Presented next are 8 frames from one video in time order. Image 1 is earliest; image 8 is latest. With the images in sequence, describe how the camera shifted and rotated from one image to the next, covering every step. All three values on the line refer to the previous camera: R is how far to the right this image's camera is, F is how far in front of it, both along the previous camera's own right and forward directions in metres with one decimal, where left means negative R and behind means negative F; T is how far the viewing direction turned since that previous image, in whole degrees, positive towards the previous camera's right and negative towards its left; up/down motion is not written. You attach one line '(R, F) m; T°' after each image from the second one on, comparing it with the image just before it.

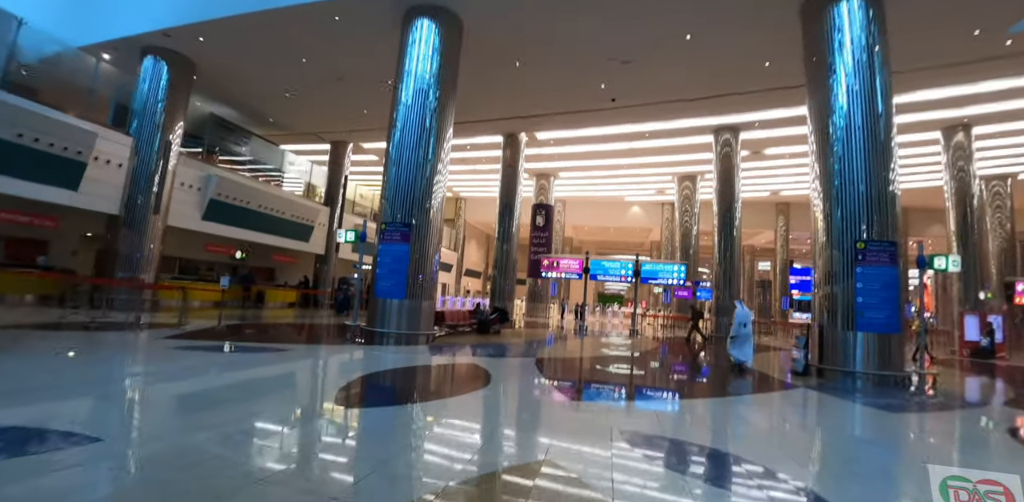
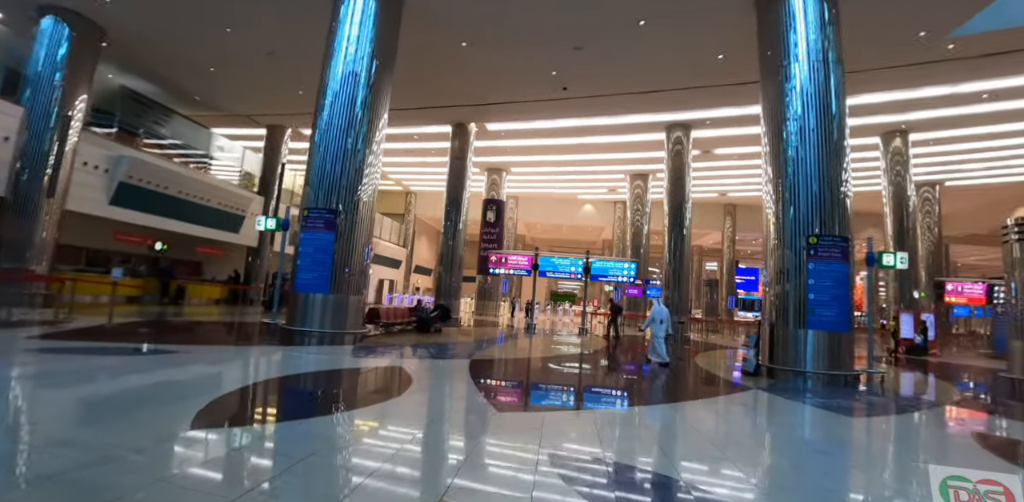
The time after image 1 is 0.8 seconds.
(+0.3, +0.7) m; +5°
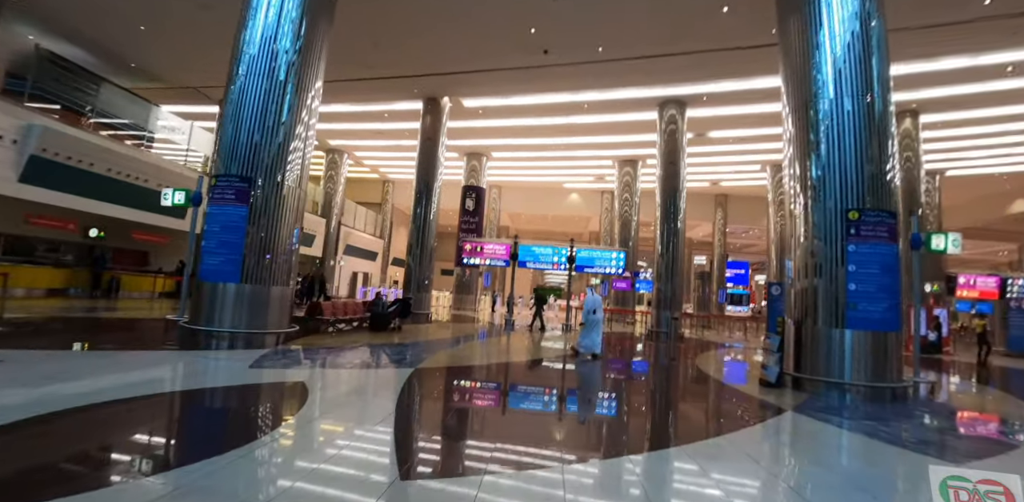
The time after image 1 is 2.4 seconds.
(+0.3, +1.6) m; +2°
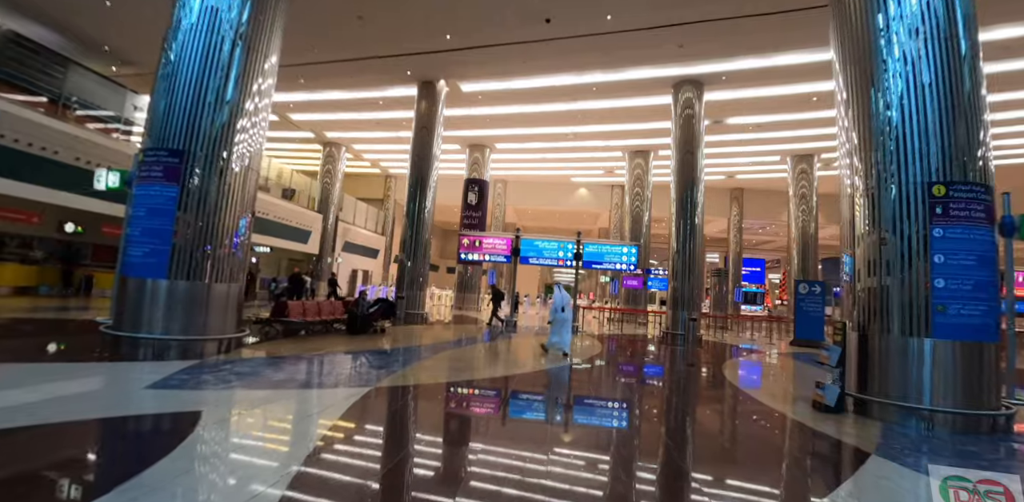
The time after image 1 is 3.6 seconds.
(+0.2, +1.2) m; -1°
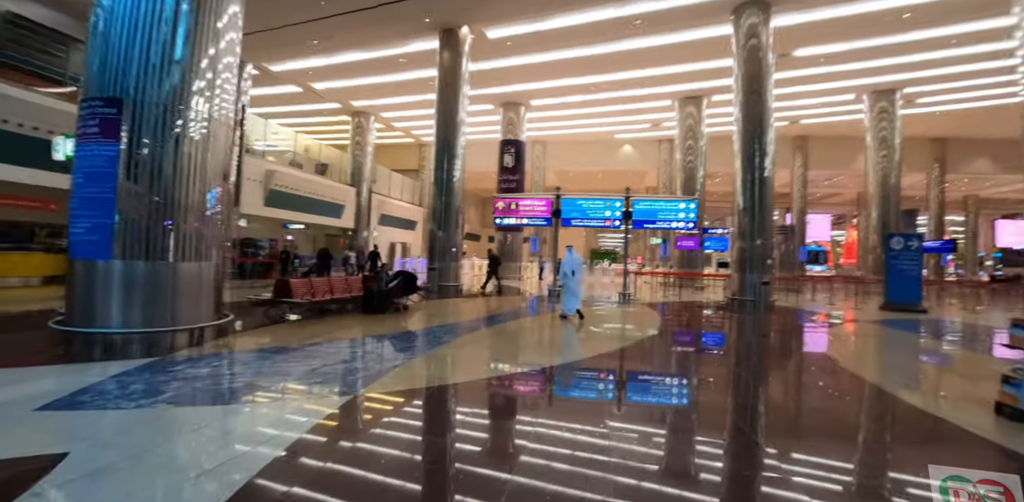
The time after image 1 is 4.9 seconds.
(+0.1, +1.3) m; -6°
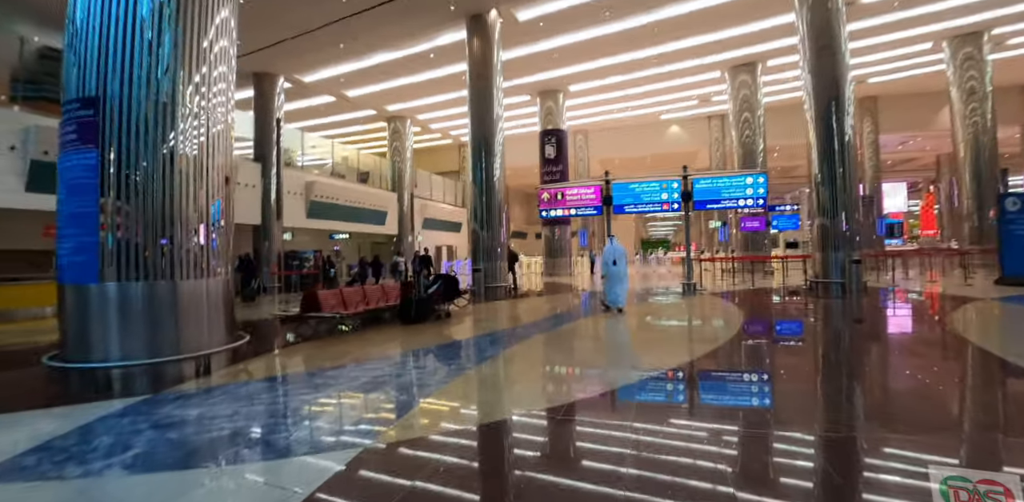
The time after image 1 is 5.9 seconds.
(0.0, +0.9) m; -6°
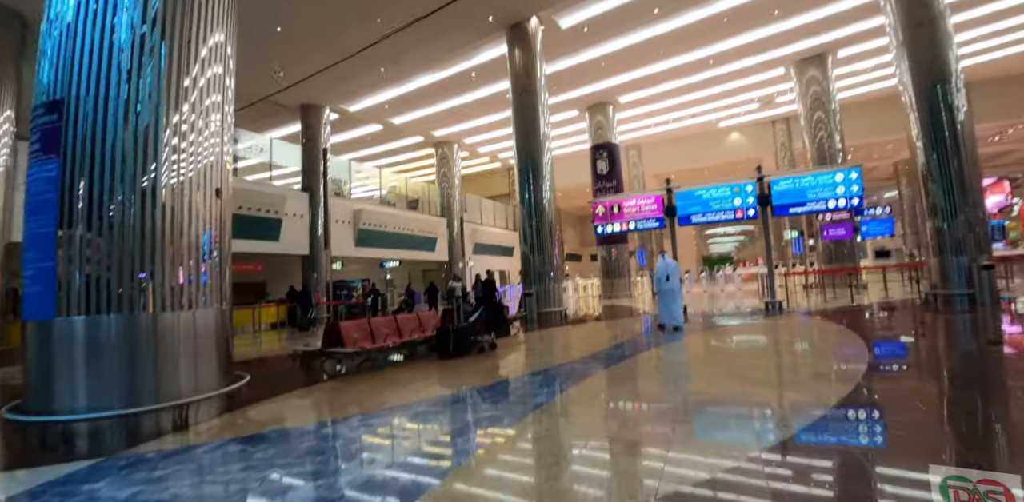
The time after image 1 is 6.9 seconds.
(0.0, +0.9) m; -7°
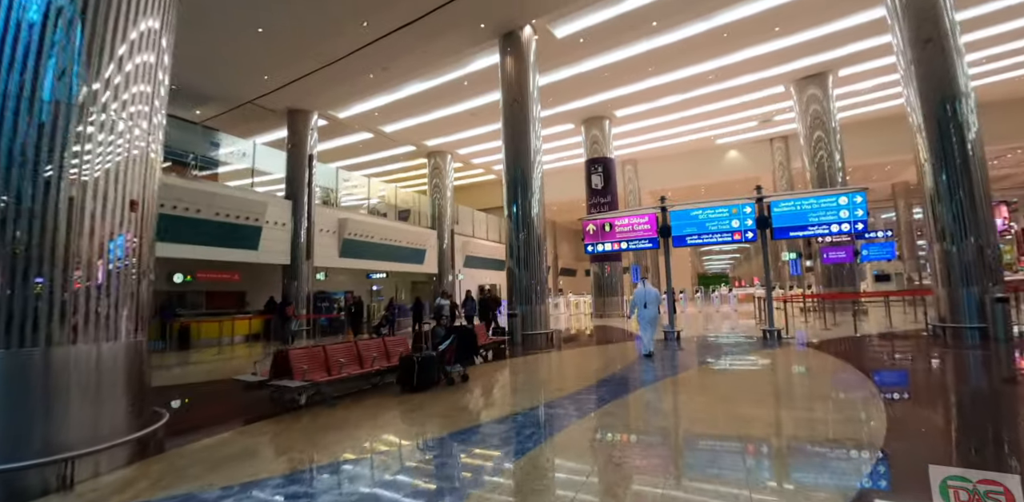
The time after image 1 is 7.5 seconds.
(+0.2, +0.5) m; 0°
